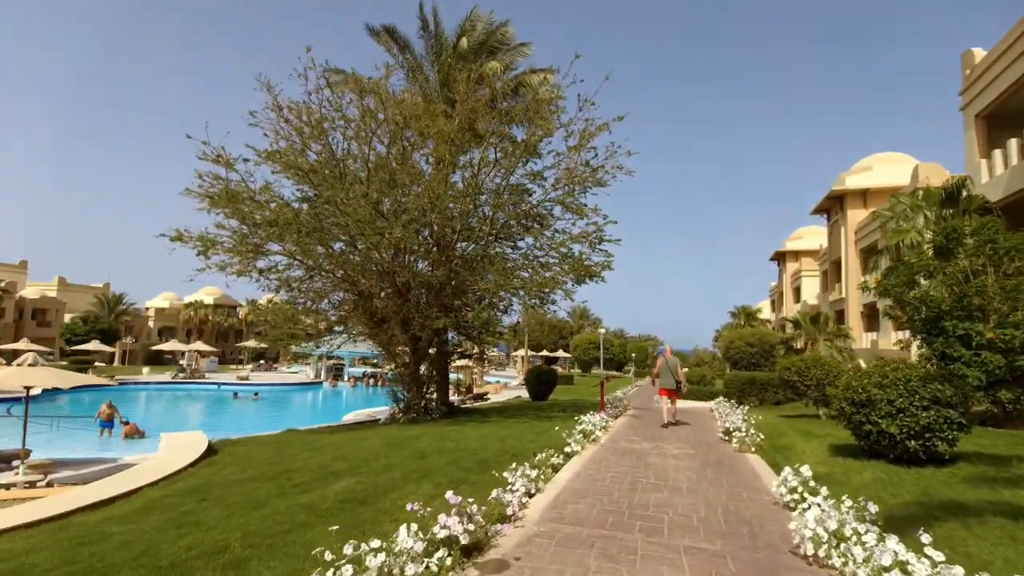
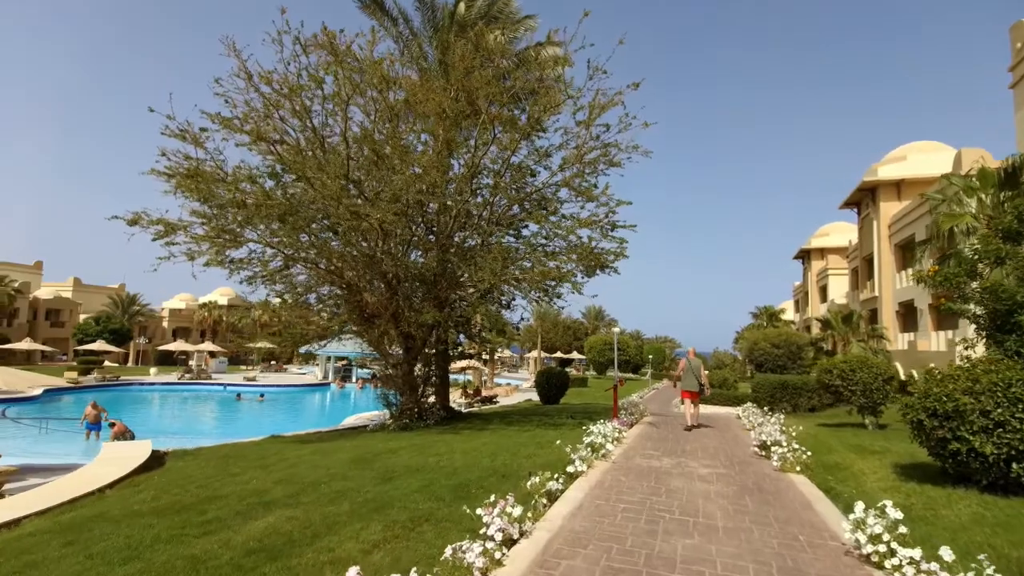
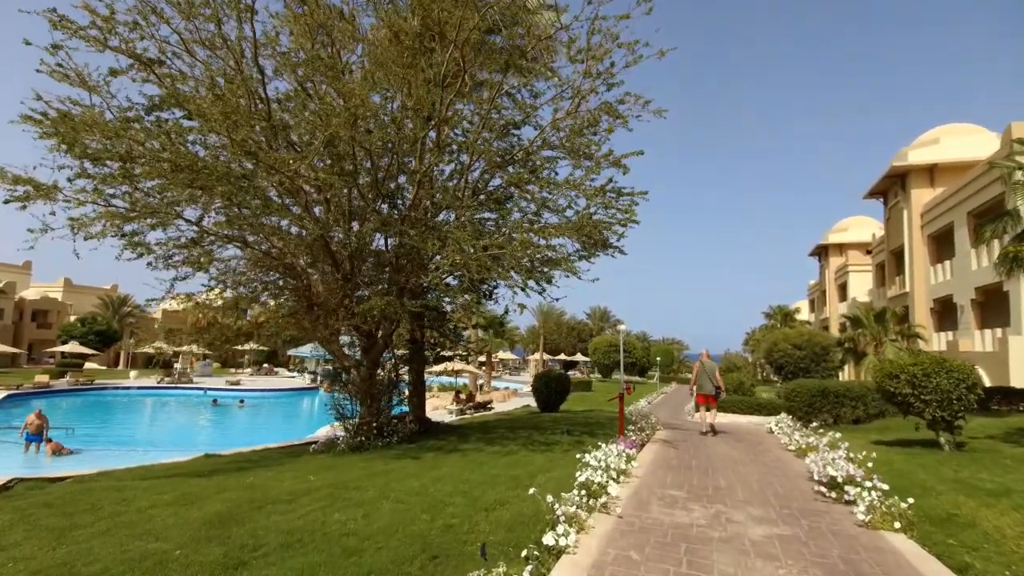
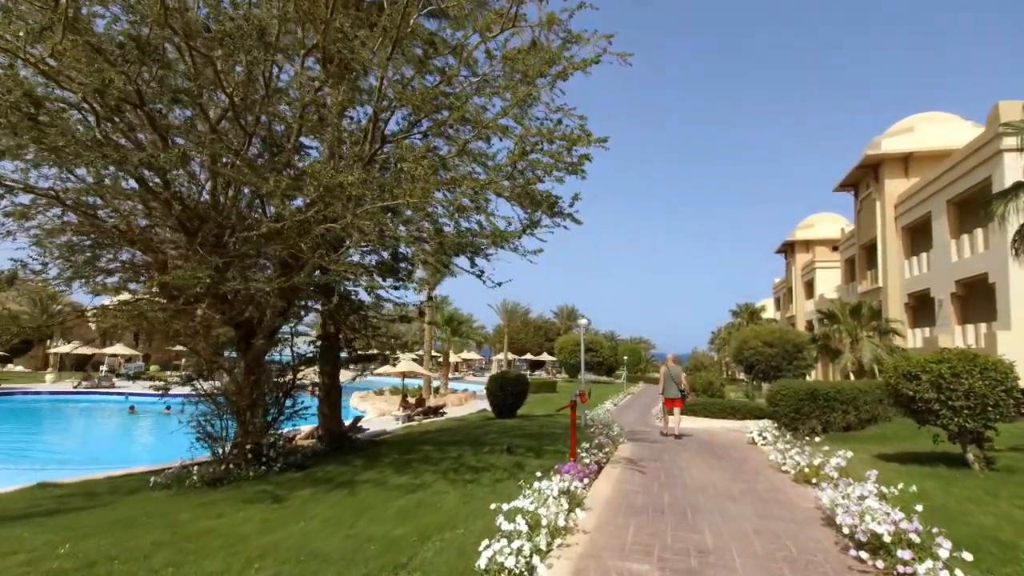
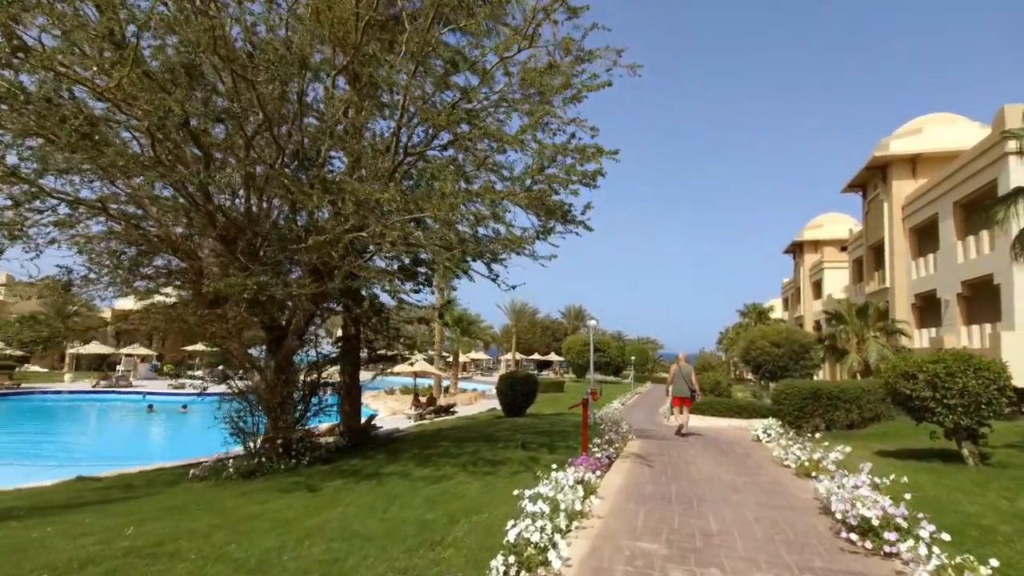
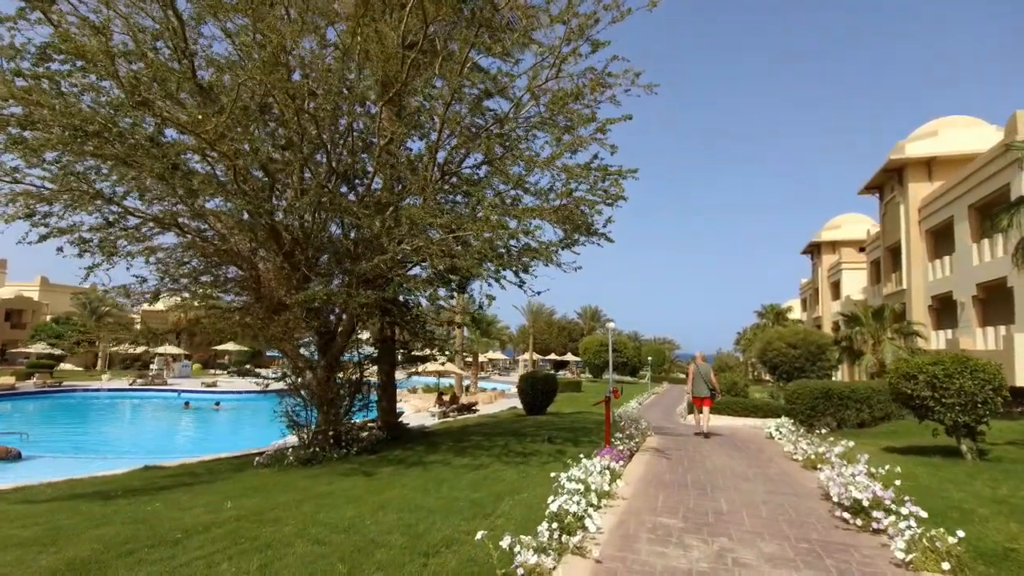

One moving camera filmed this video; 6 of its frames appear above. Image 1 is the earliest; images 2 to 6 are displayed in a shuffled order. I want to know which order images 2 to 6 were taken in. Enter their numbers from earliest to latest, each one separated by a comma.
2, 3, 6, 5, 4
